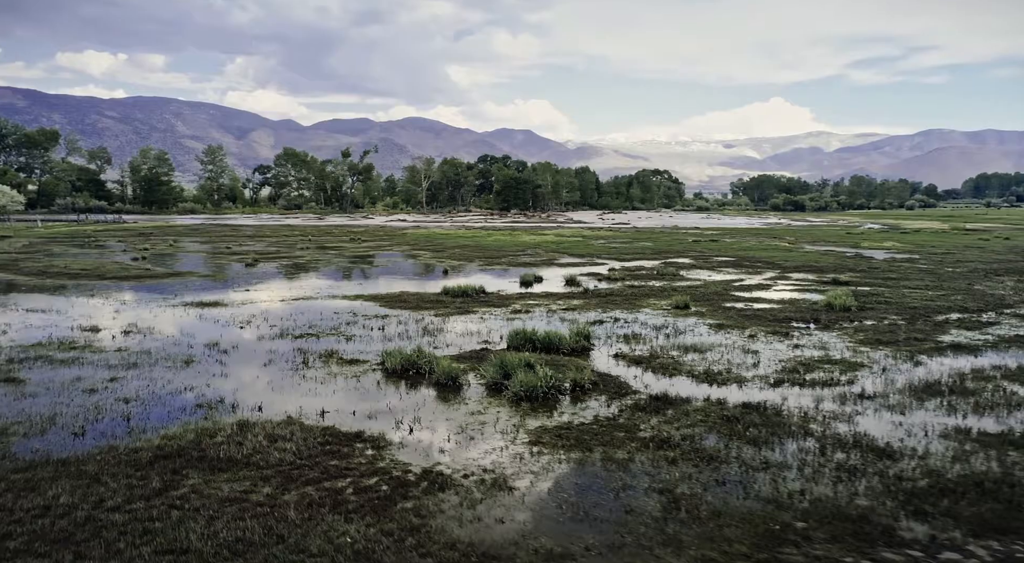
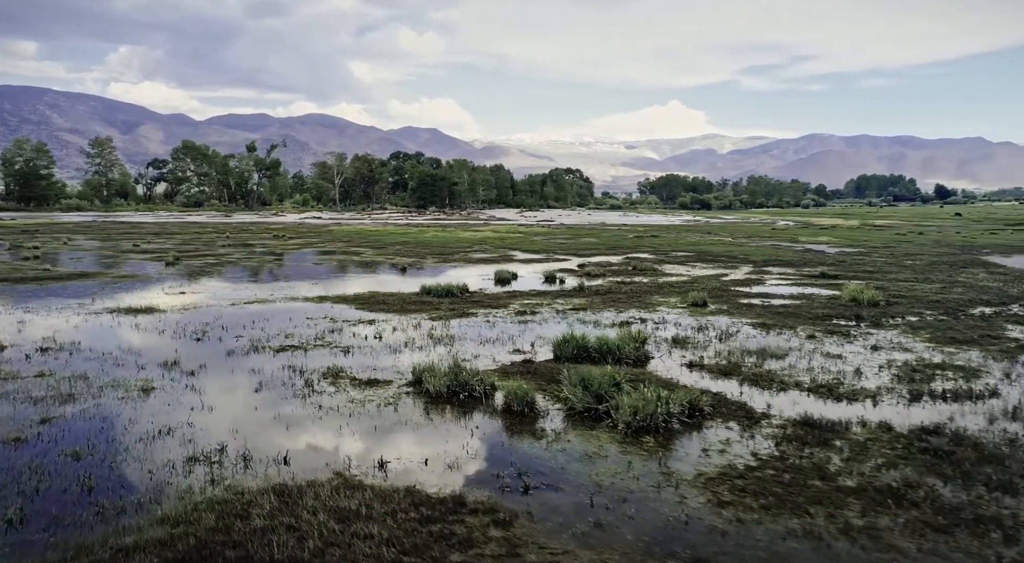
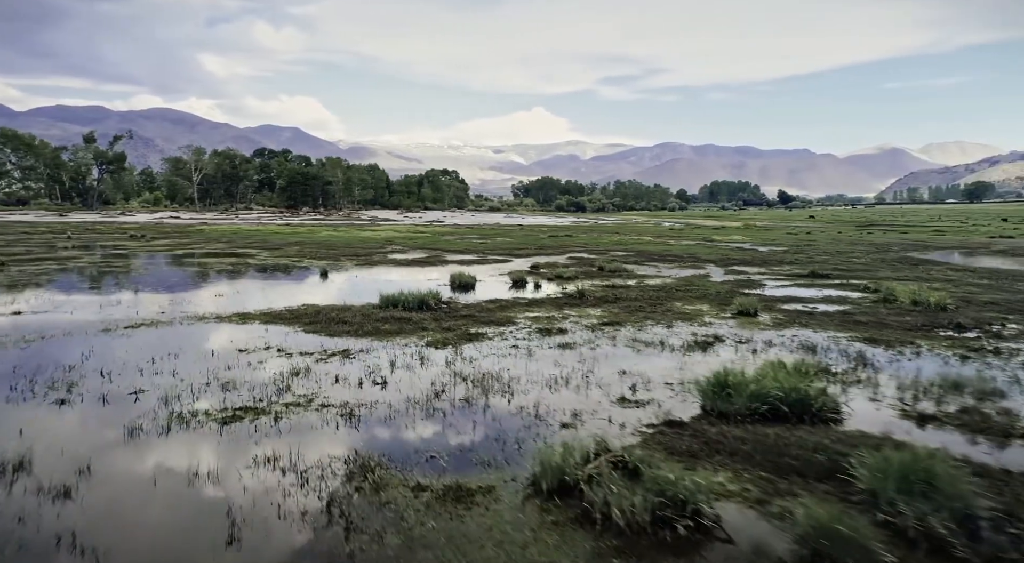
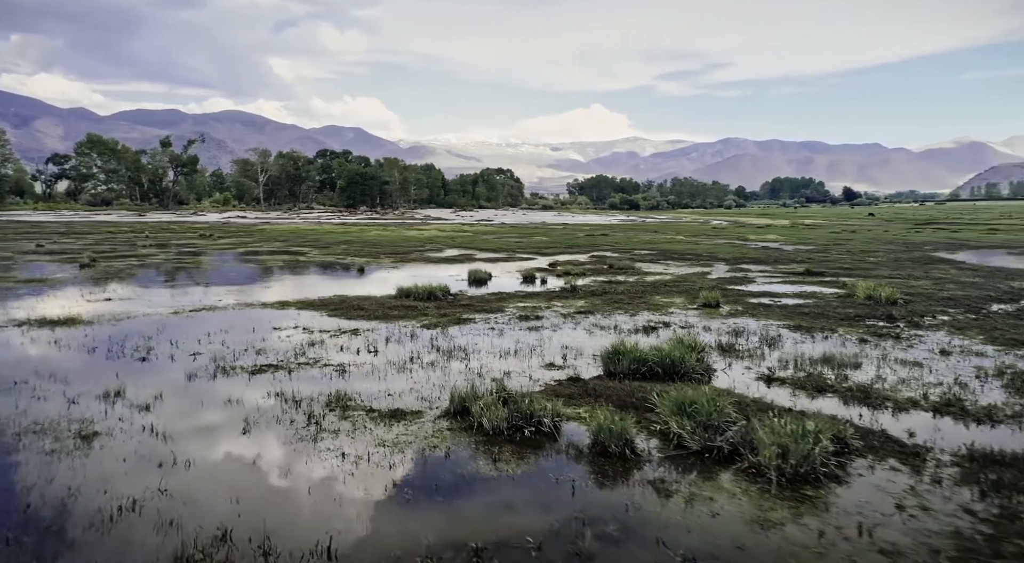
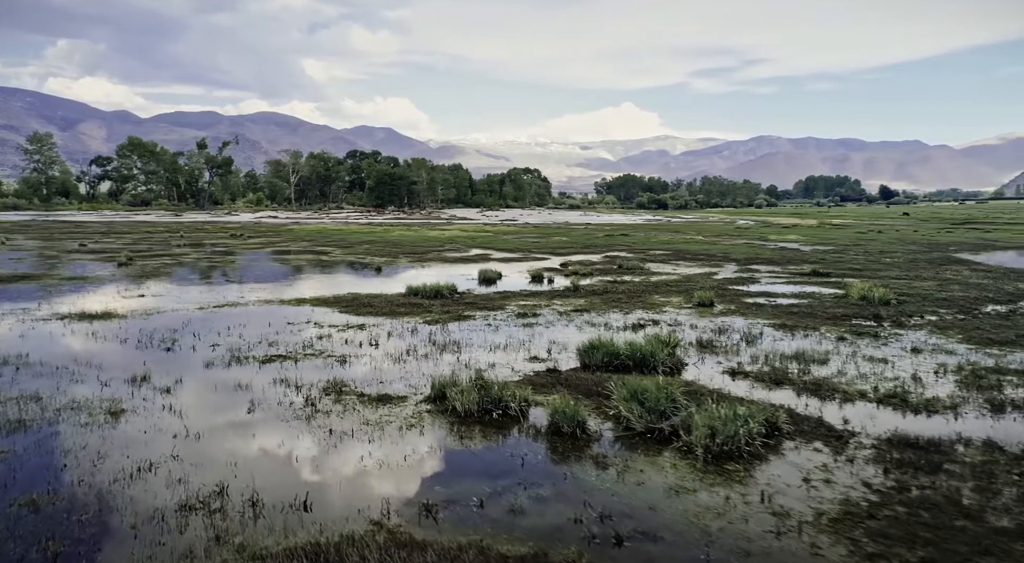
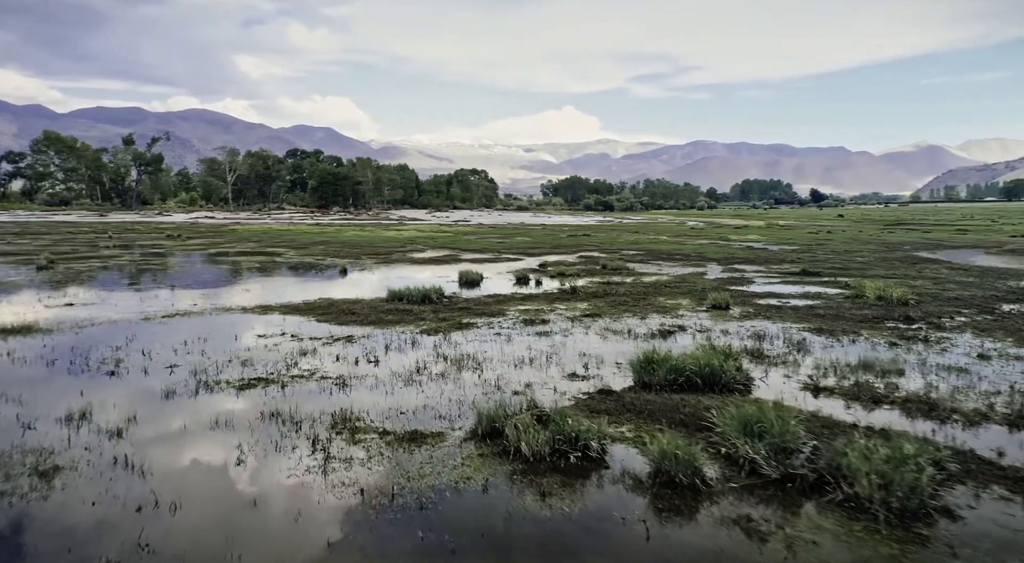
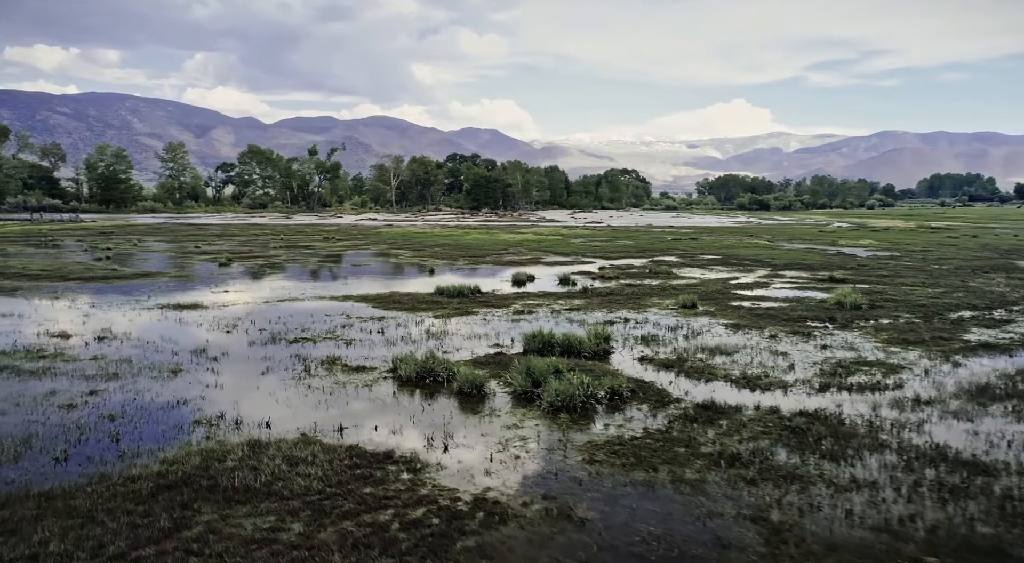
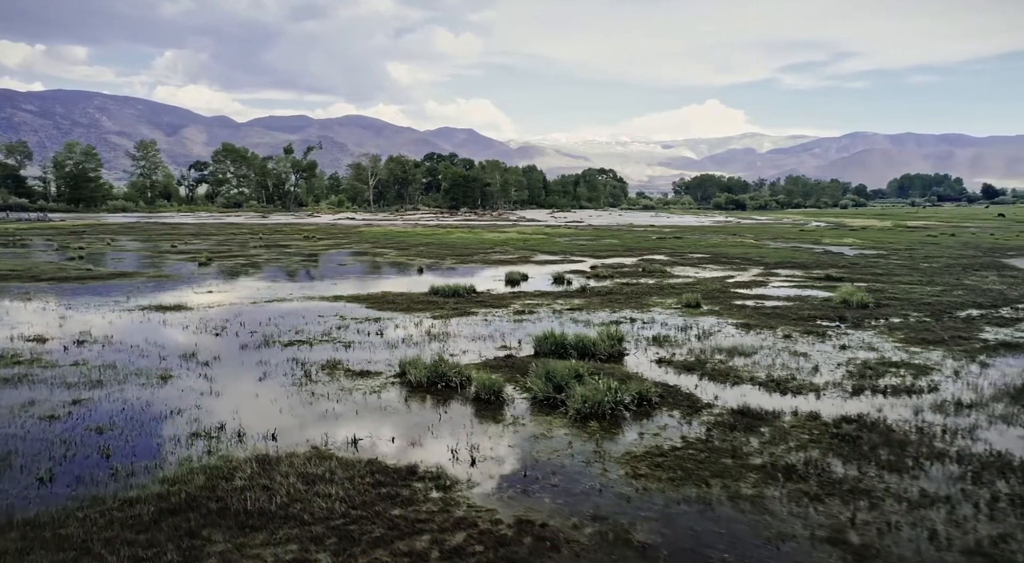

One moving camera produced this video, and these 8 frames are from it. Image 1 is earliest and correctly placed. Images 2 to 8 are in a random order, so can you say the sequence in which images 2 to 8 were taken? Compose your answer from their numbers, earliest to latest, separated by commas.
7, 8, 2, 5, 4, 6, 3
